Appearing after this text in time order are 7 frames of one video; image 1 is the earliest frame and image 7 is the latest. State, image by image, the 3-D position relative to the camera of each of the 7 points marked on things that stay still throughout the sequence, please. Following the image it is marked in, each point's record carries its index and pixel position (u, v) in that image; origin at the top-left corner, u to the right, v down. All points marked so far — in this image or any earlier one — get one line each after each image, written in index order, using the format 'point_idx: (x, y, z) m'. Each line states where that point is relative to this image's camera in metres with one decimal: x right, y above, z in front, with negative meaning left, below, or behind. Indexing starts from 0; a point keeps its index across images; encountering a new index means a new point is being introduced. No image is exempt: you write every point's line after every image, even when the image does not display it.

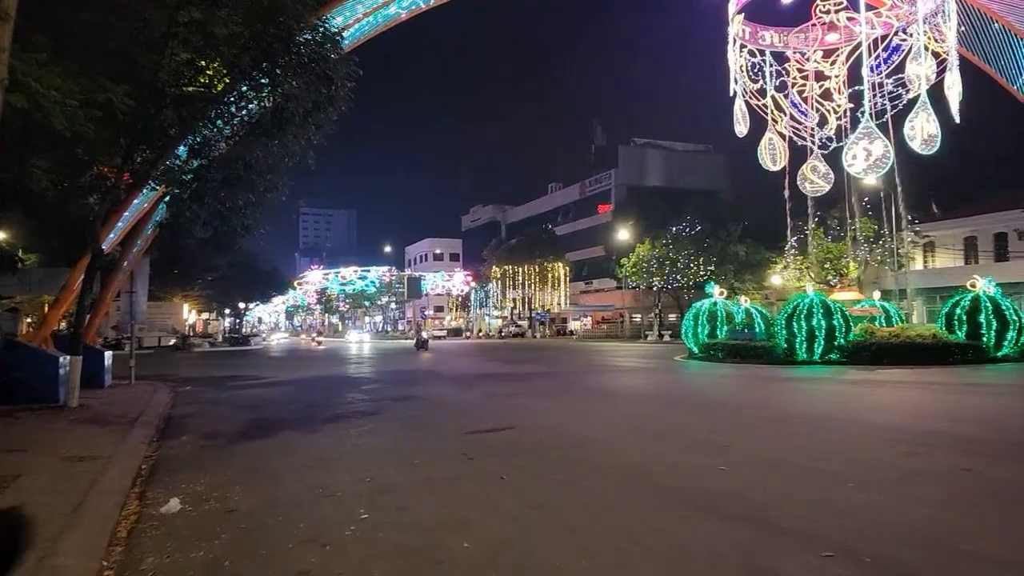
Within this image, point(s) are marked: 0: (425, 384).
0: (-2.1, -2.3, +18.5) m
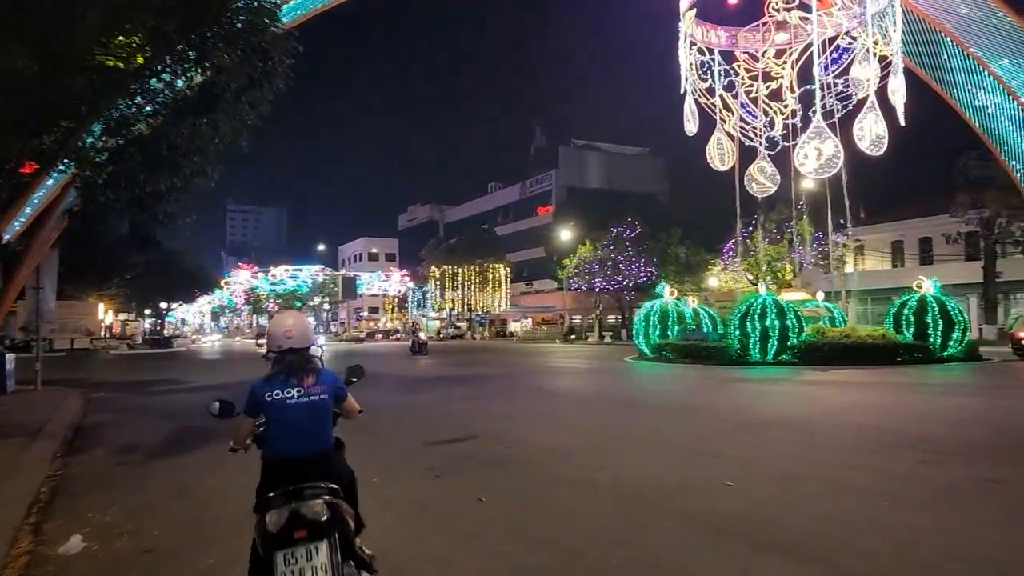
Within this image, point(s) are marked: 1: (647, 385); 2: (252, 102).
0: (-3.2, -2.3, +17.4) m
1: (+3.3, -2.3, +18.8) m
2: (-4.3, +3.1, +13.0) m
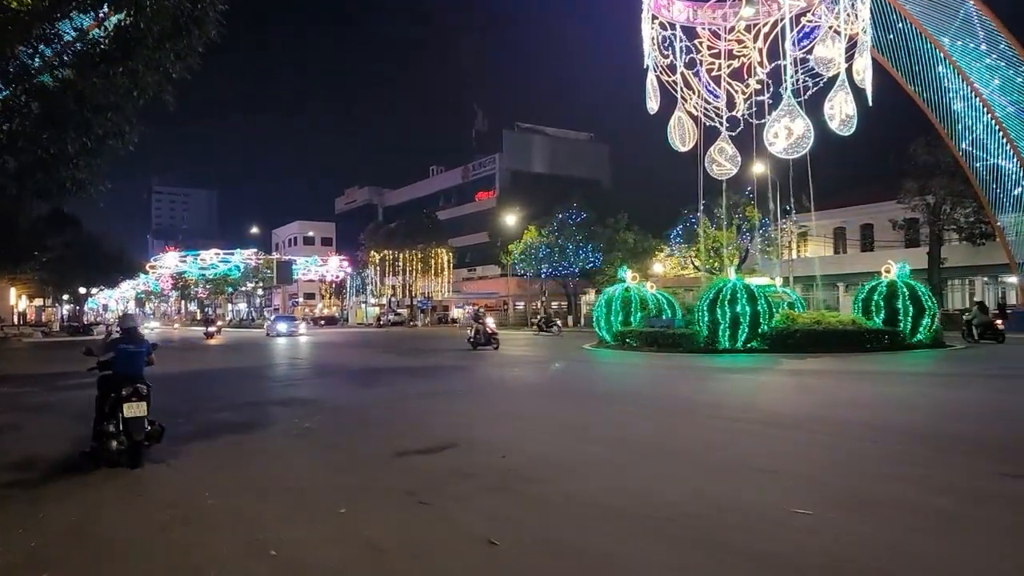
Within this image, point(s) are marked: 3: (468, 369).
0: (-4.0, -1.9, +15.7) m
1: (+2.3, -2.0, +17.7) m
2: (-4.7, +3.4, +11.2) m
3: (-1.1, -2.1, +19.8) m
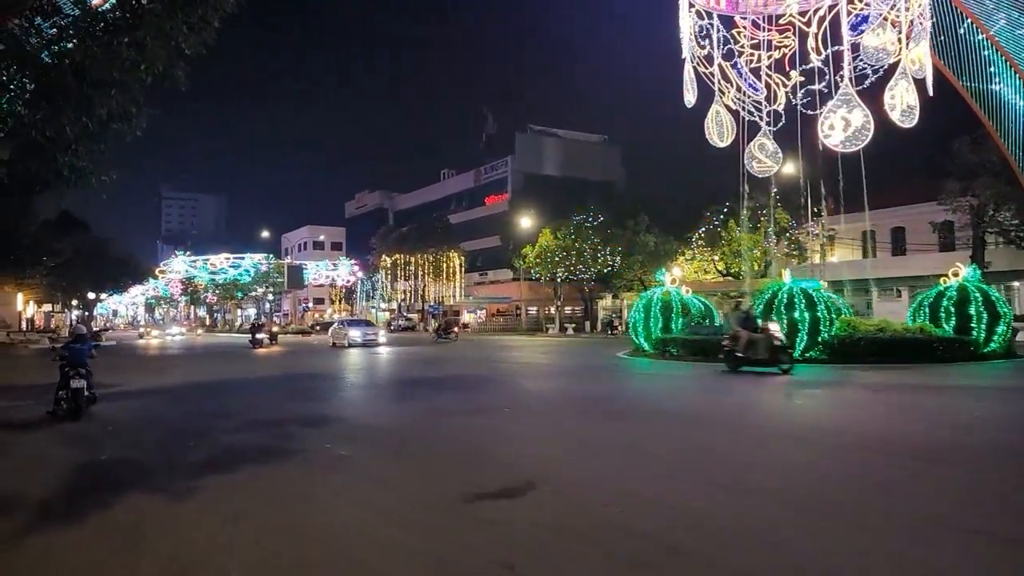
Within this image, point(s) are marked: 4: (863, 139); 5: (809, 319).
0: (-3.3, -2.0, +14.3) m
1: (+3.1, -2.1, +16.2) m
2: (-4.0, +3.3, +9.8) m
3: (-0.3, -2.2, +18.4) m
4: (+8.2, +3.5, +18.3) m
5: (+6.7, -0.7, +17.8) m
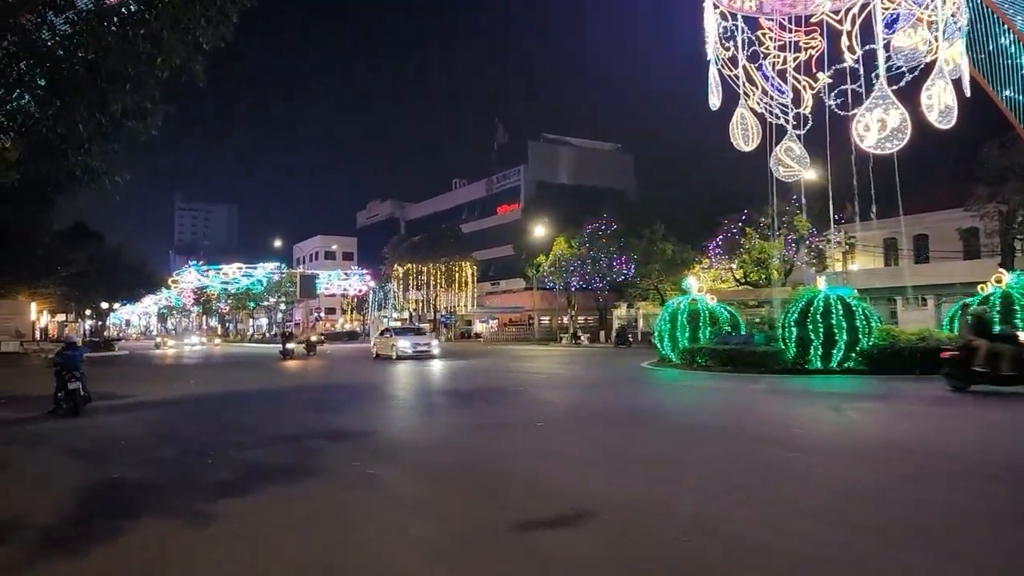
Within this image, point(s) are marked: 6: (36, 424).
0: (-2.8, -2.1, +13.7) m
1: (+3.6, -2.2, +15.5) m
2: (-3.6, +3.3, +9.3) m
3: (+0.3, -2.3, +17.7) m
4: (+8.7, +3.3, +17.6) m
5: (+7.2, -0.9, +17.1) m
6: (-7.7, -2.2, +12.8) m
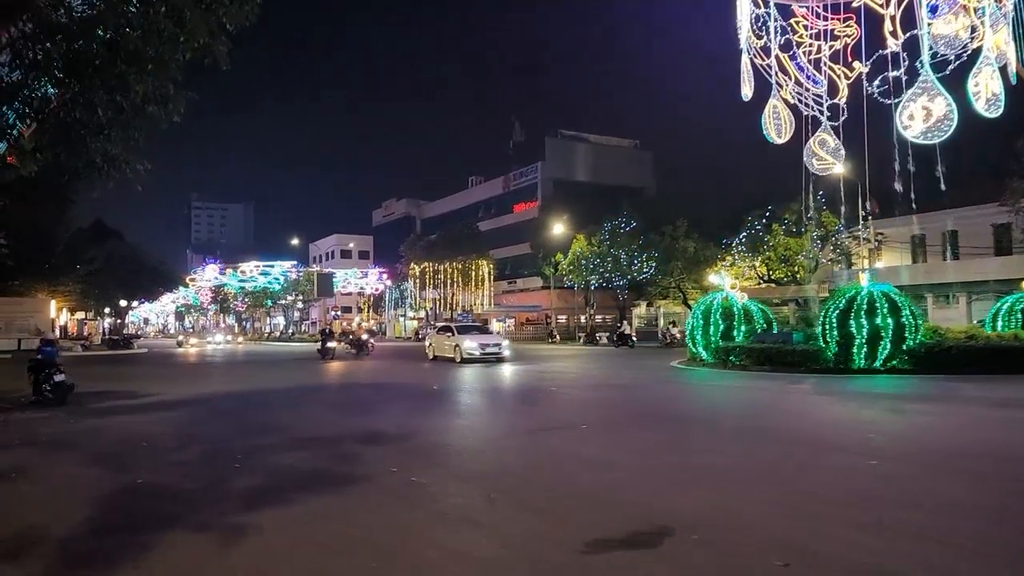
0: (-2.2, -2.0, +13.2) m
1: (+4.2, -2.1, +14.9) m
2: (-3.1, +3.3, +8.8) m
3: (+0.9, -2.3, +17.2) m
4: (+9.4, +3.4, +16.9) m
5: (+7.8, -0.8, +16.4) m
6: (-7.2, -2.2, +12.3) m
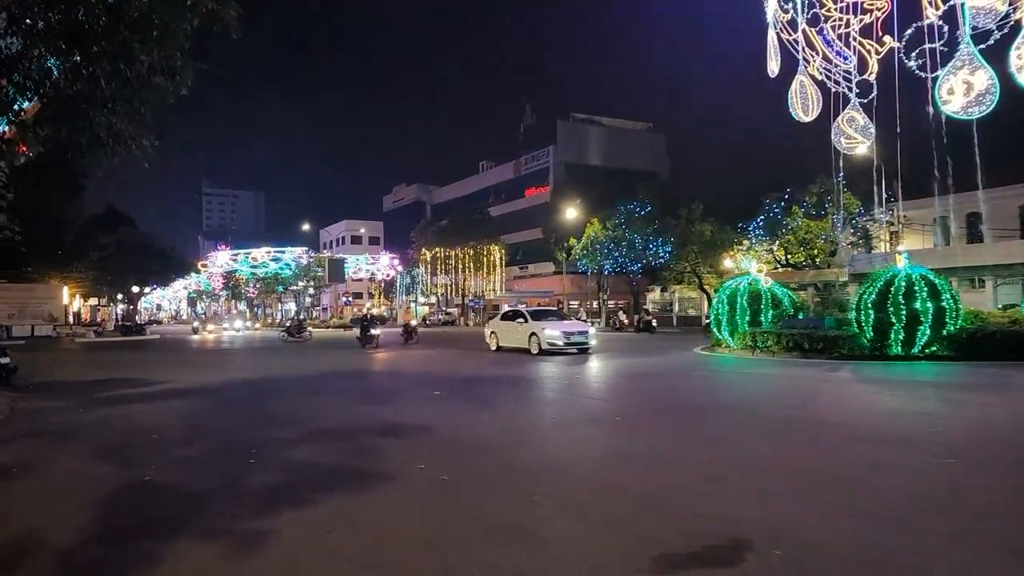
0: (-1.8, -1.8, +12.7) m
1: (+4.7, -1.8, +14.3) m
2: (-2.8, +3.5, +8.2) m
3: (+1.3, -1.9, +16.6) m
4: (+9.8, +3.8, +16.1) m
5: (+8.3, -0.4, +15.7) m
6: (-6.8, -1.9, +11.9) m
